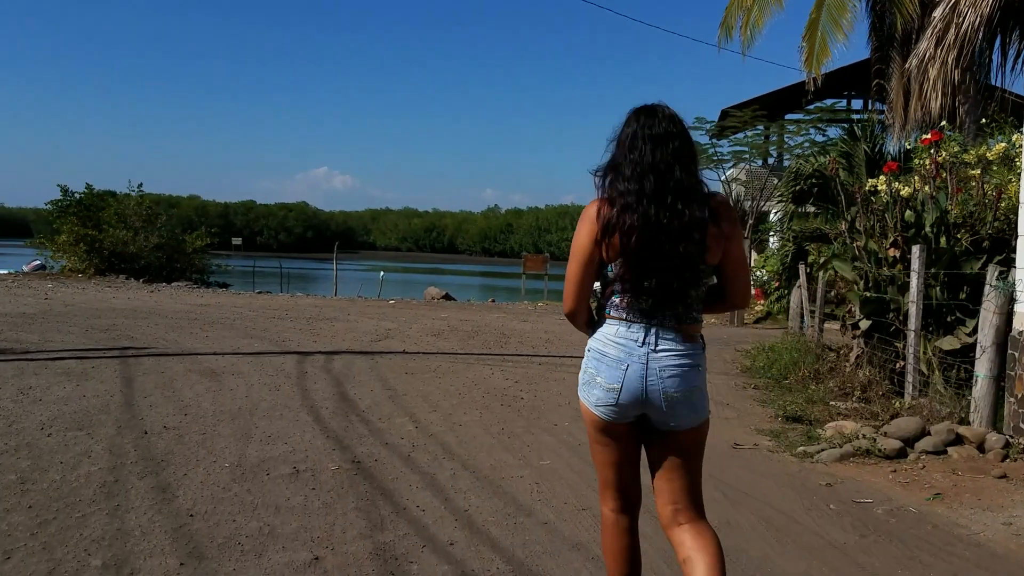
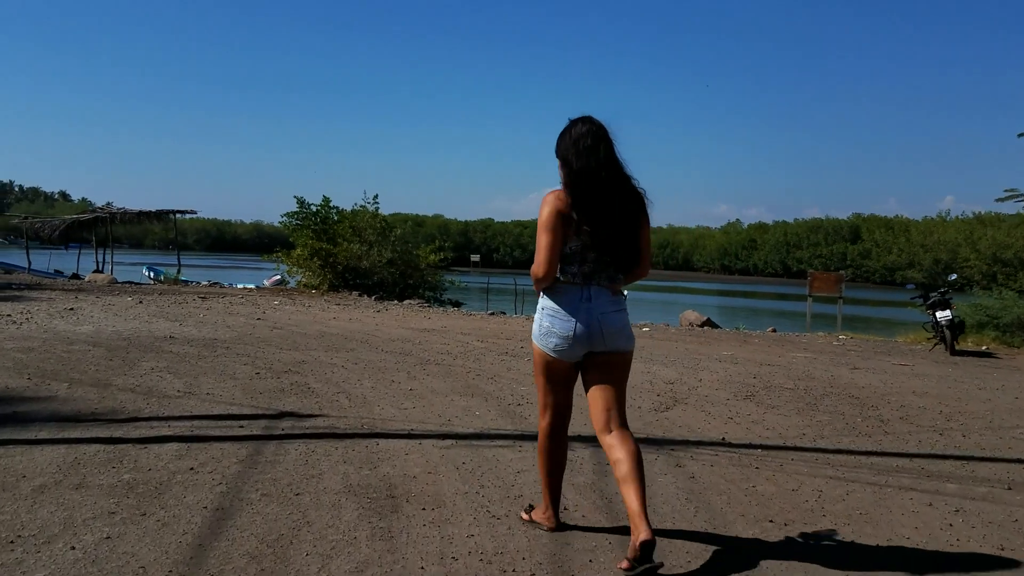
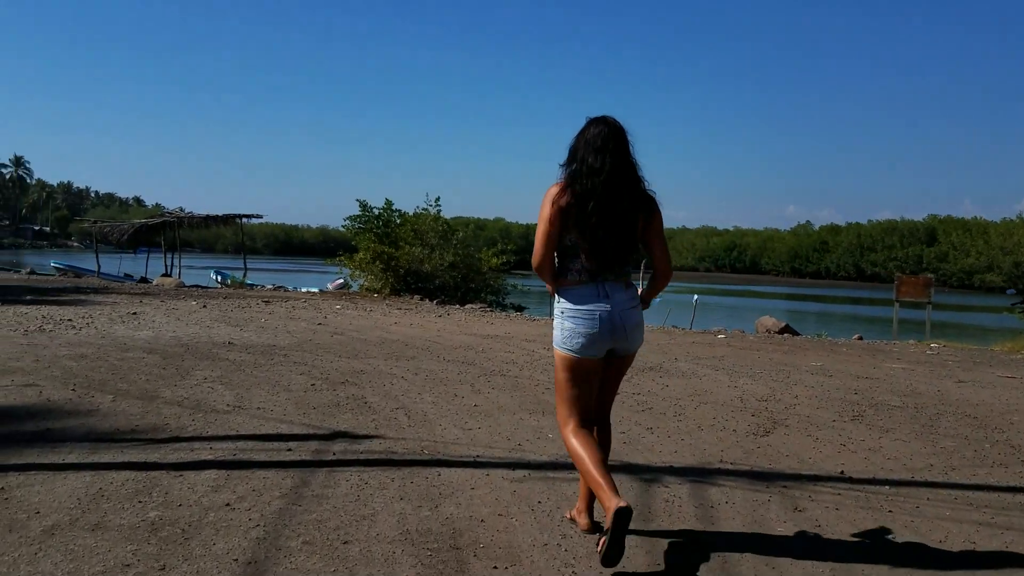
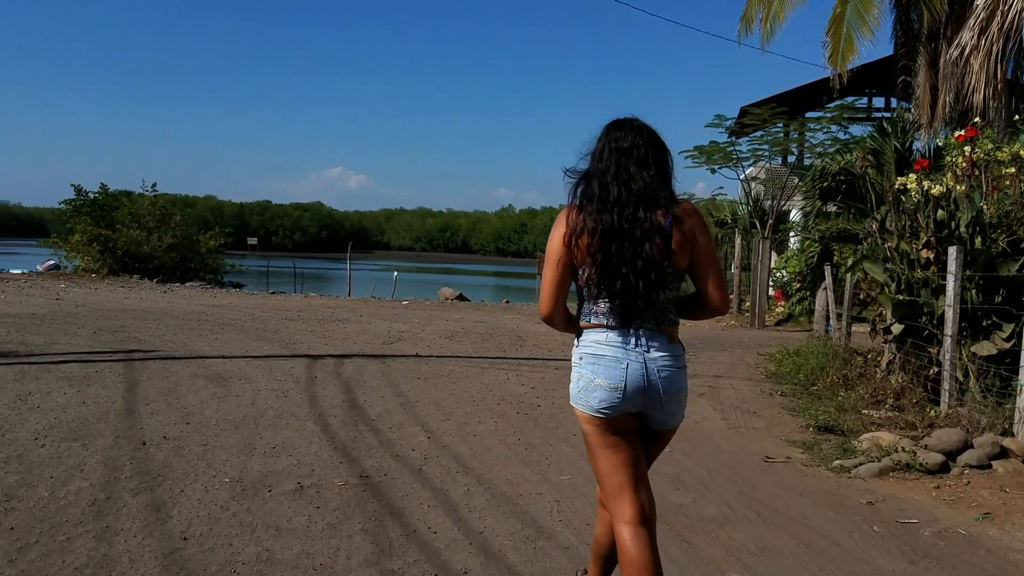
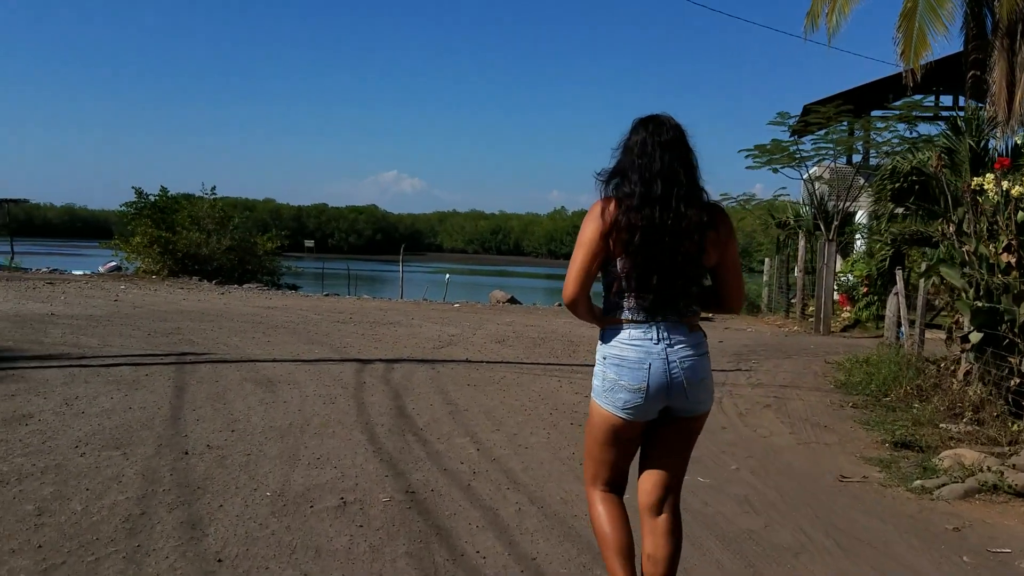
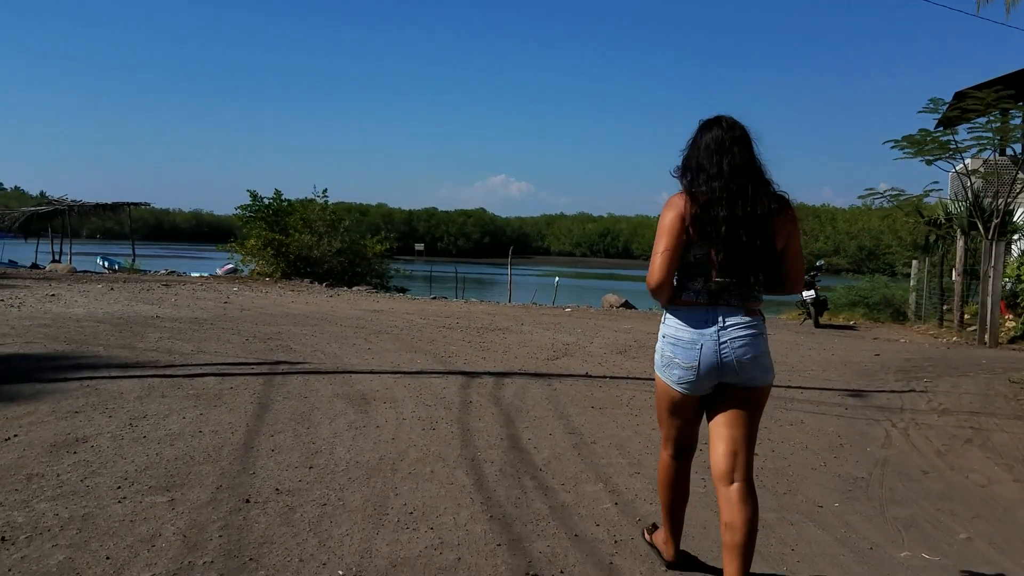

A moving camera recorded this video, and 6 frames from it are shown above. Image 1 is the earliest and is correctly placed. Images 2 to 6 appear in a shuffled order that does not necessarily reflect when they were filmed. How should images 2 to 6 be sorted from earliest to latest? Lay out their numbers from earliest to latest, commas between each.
4, 5, 6, 2, 3
